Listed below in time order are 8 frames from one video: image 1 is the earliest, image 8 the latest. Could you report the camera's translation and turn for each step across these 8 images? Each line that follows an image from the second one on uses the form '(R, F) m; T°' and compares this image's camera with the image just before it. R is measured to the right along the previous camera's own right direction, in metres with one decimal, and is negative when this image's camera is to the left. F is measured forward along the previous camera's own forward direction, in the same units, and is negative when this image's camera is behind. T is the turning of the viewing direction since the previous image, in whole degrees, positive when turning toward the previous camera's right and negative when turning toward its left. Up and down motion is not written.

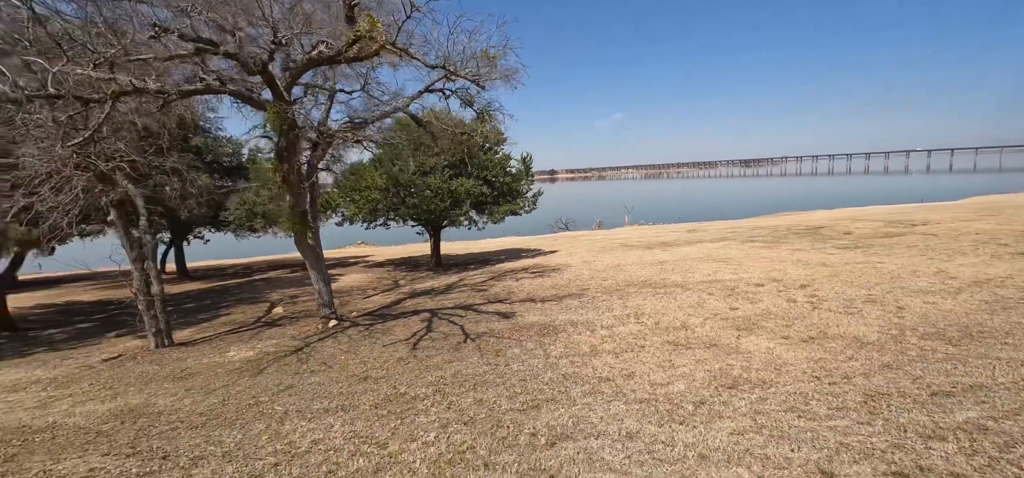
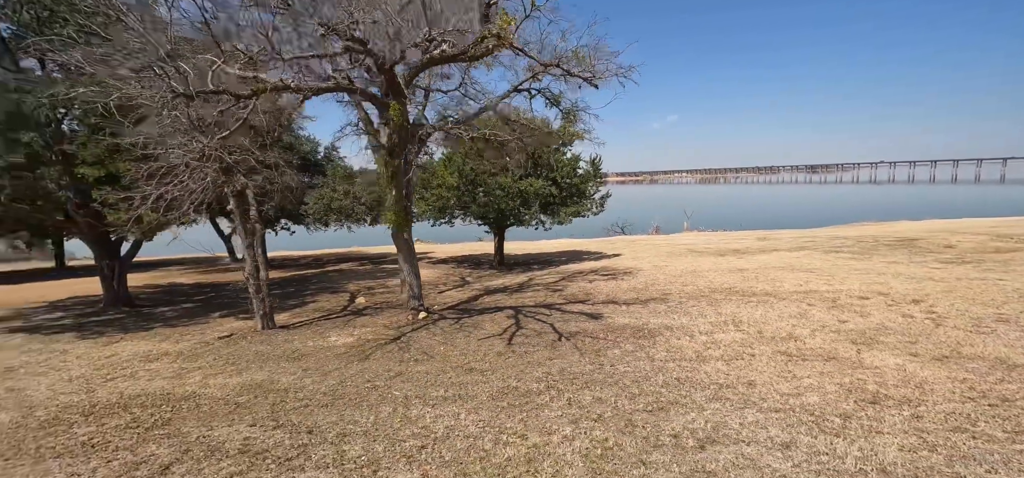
(-0.7, -0.1) m; -6°
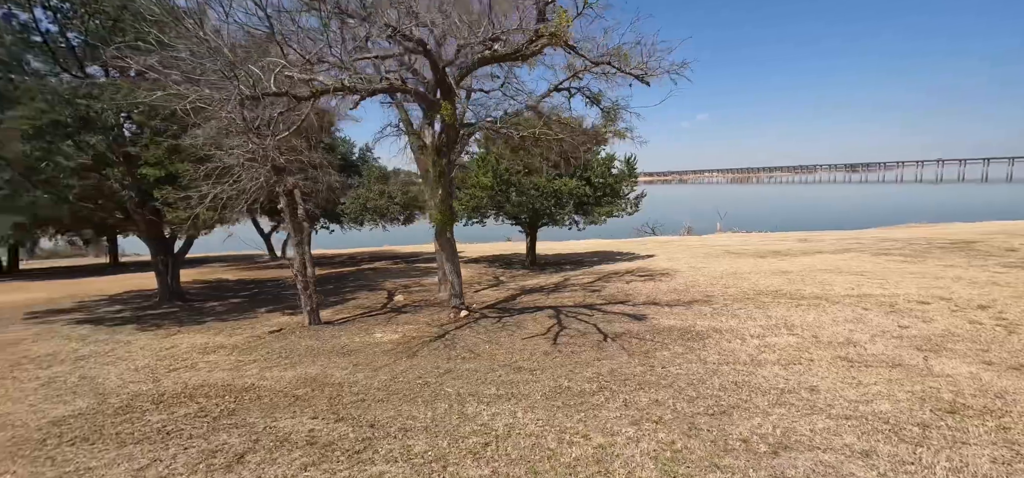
(-0.3, 0.0) m; -3°
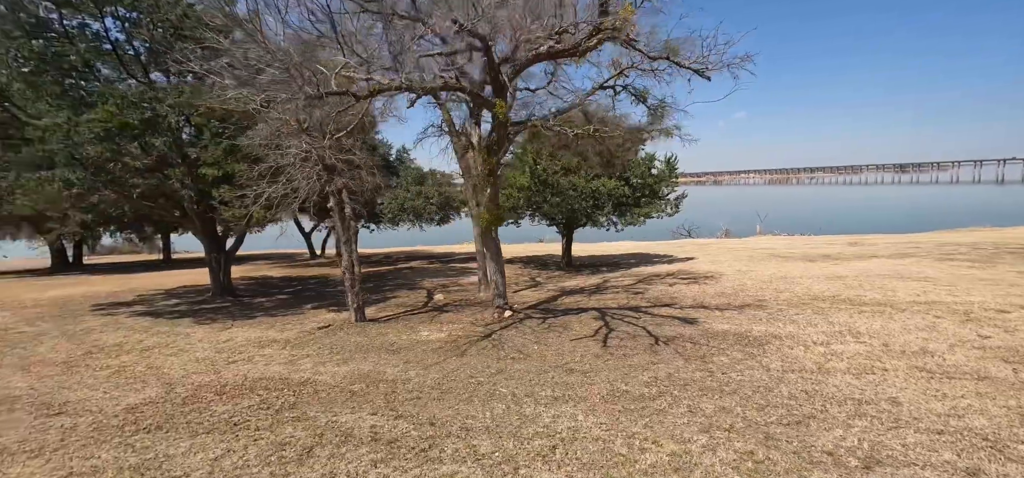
(-0.3, +0.1) m; -4°
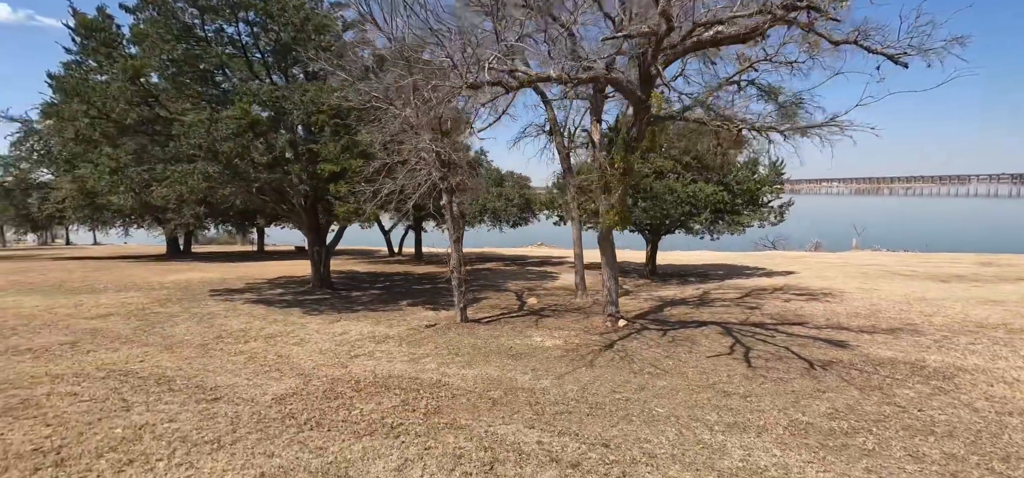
(-0.9, +0.3) m; -7°
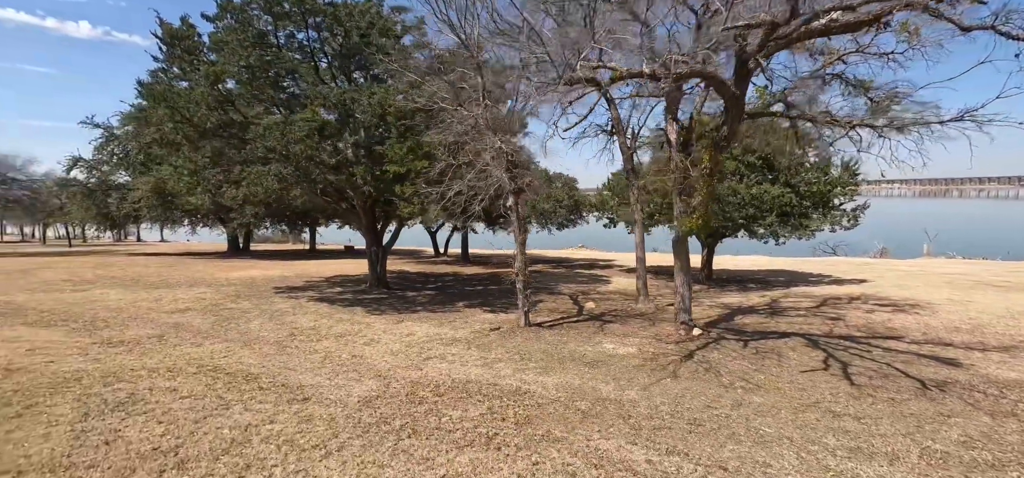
(-0.5, +0.2) m; -5°
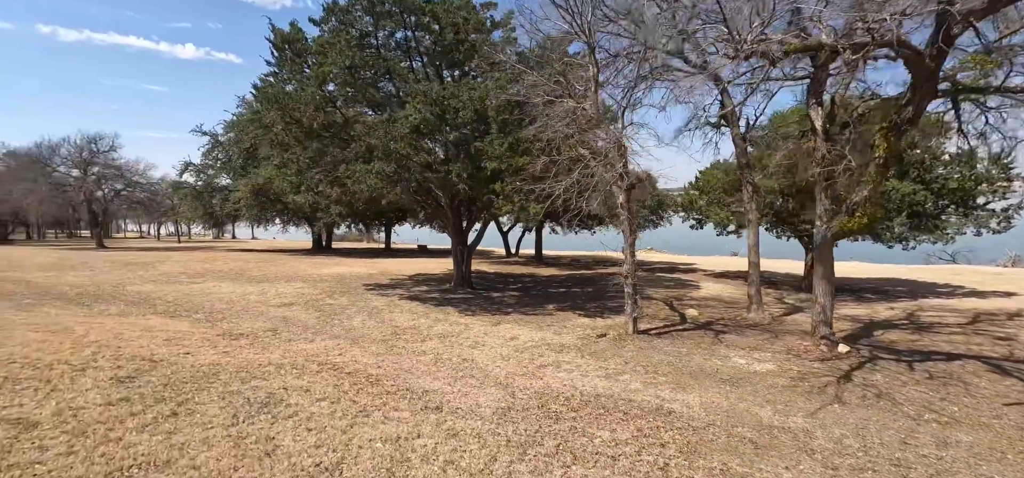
(-0.8, +0.5) m; -8°
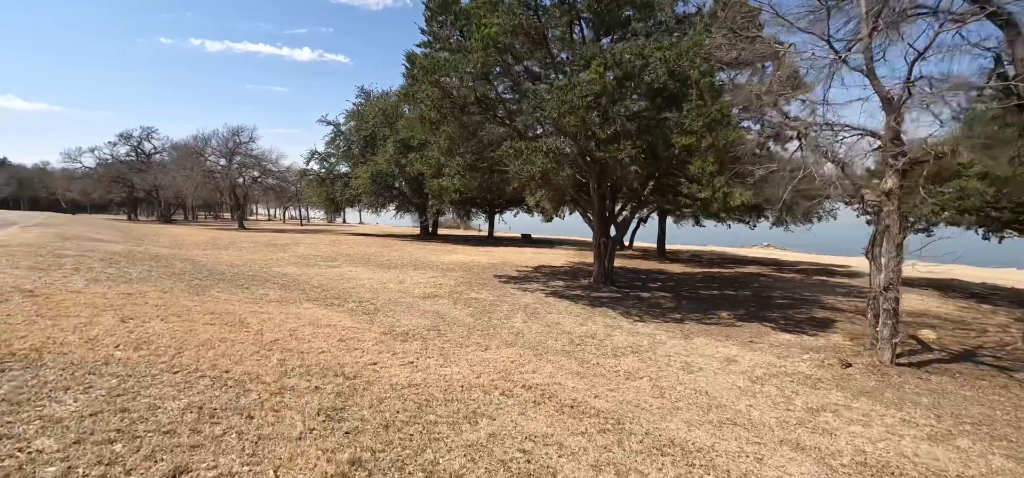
(-1.6, +1.4) m; -11°
